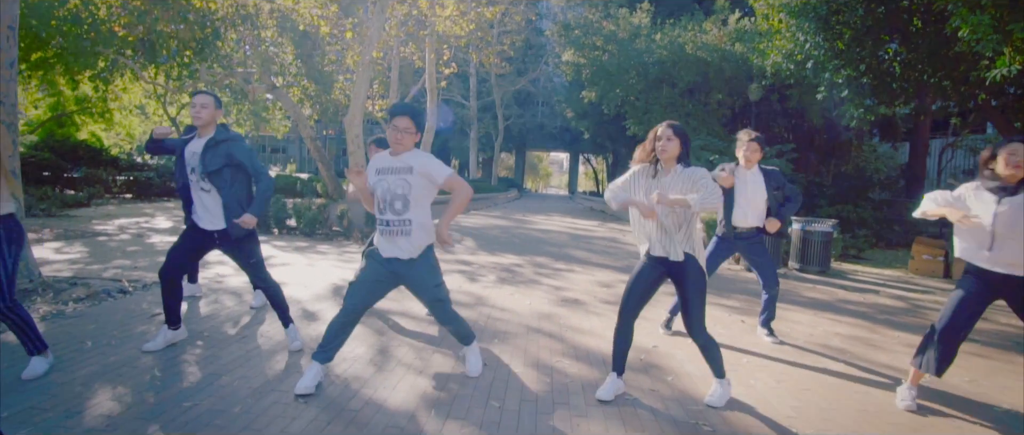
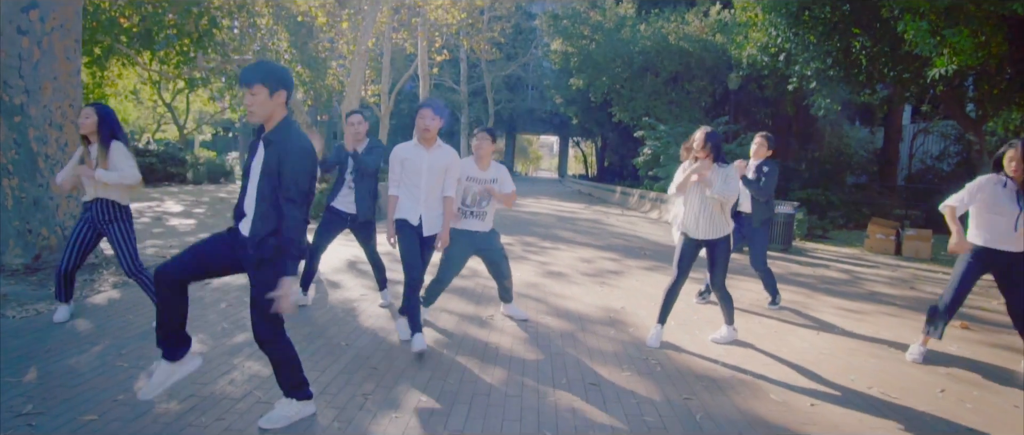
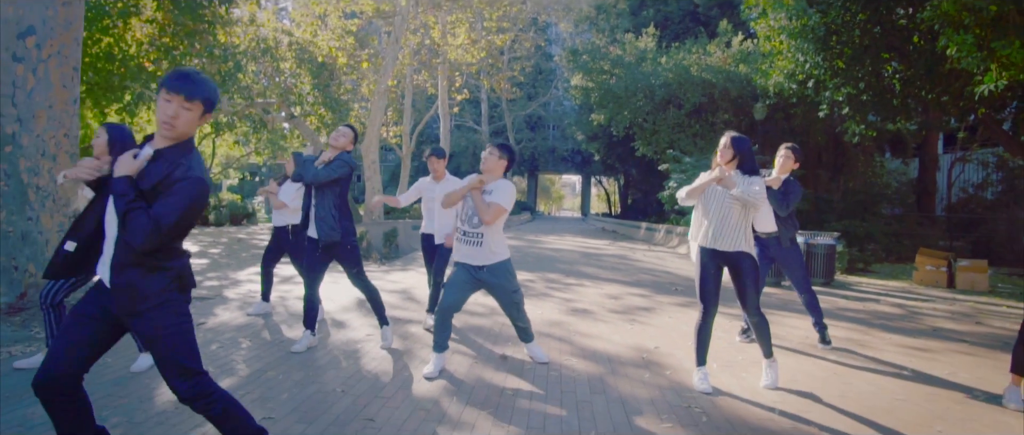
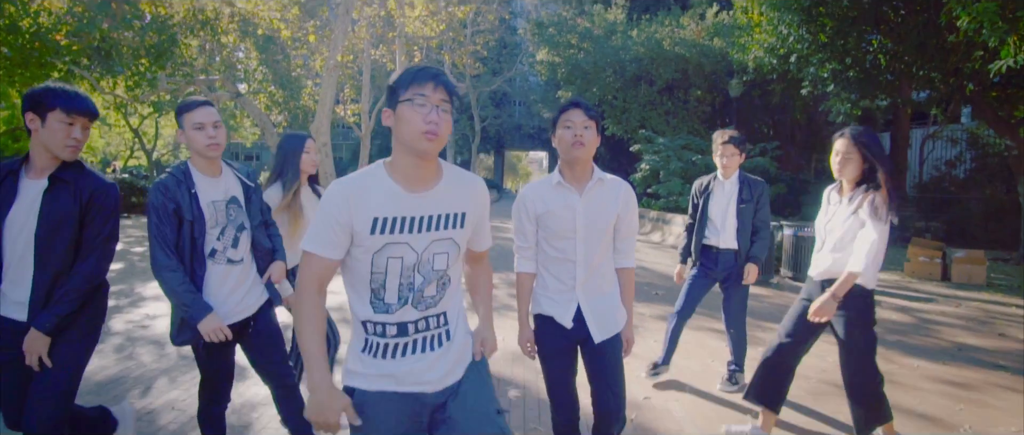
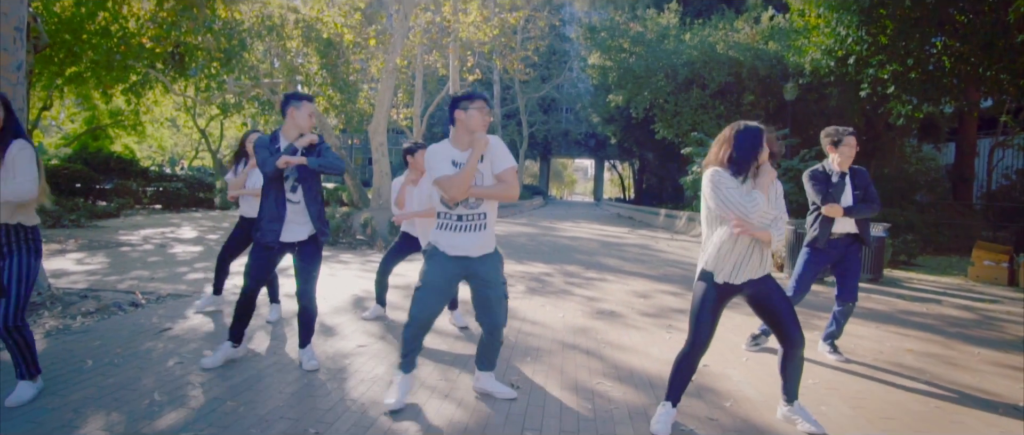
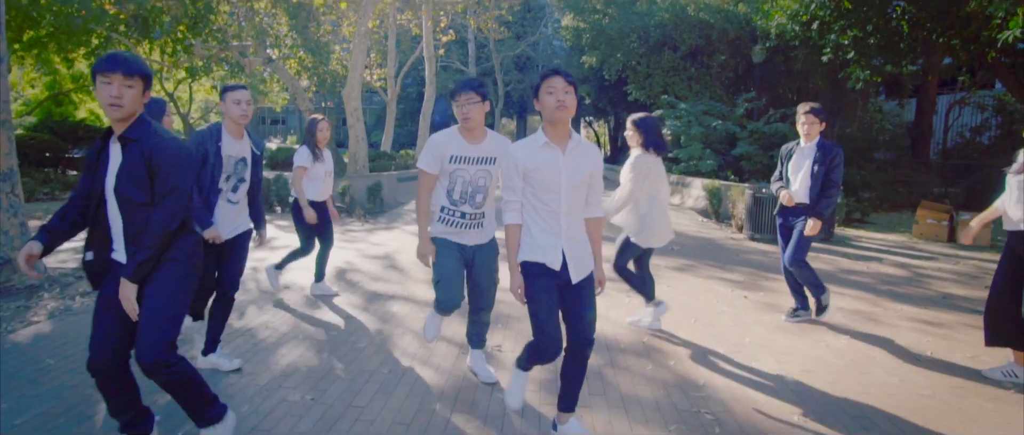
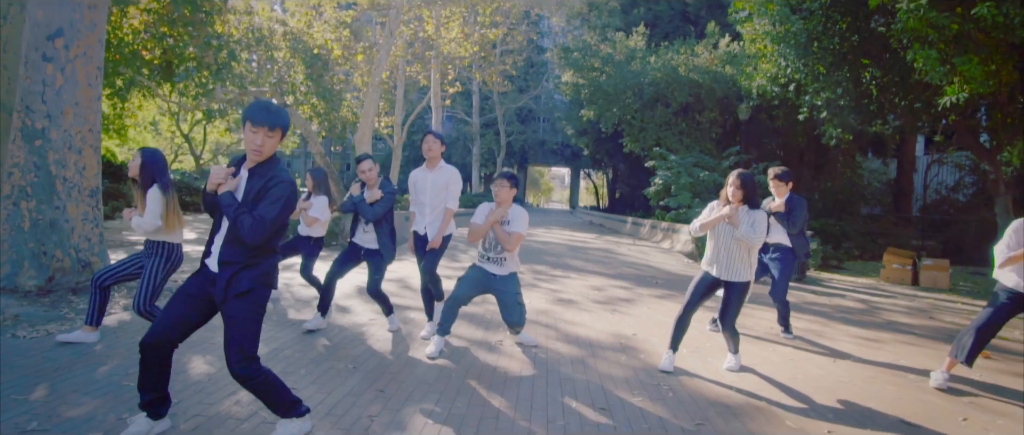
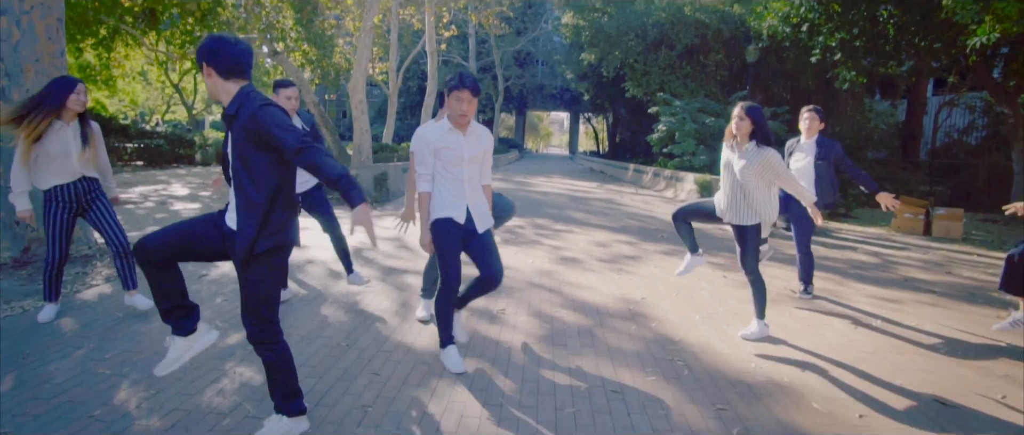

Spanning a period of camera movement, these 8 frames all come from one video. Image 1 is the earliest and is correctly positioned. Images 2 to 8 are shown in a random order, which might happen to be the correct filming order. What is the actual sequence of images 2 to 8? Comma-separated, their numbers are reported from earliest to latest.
5, 3, 7, 2, 8, 6, 4
